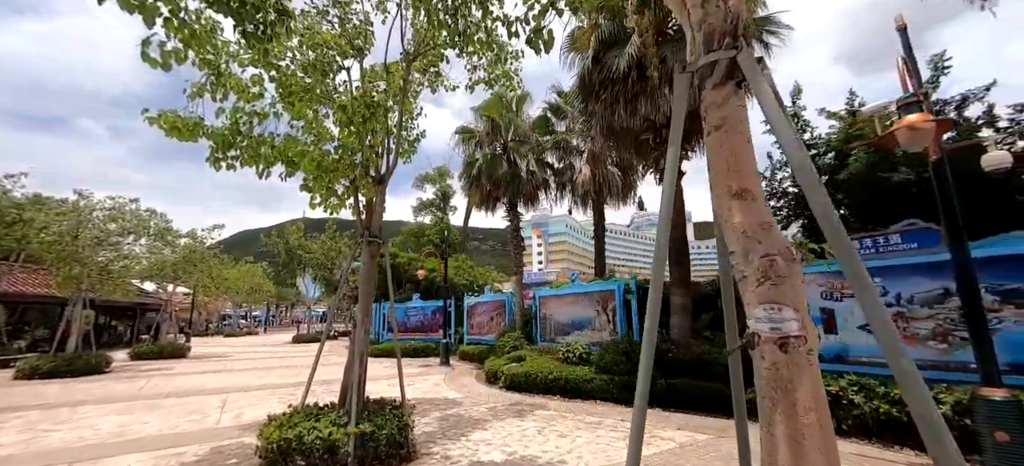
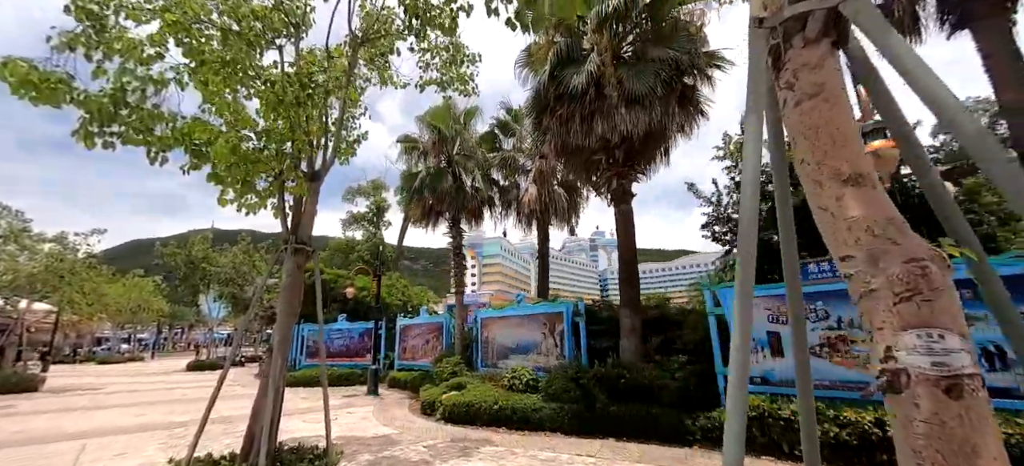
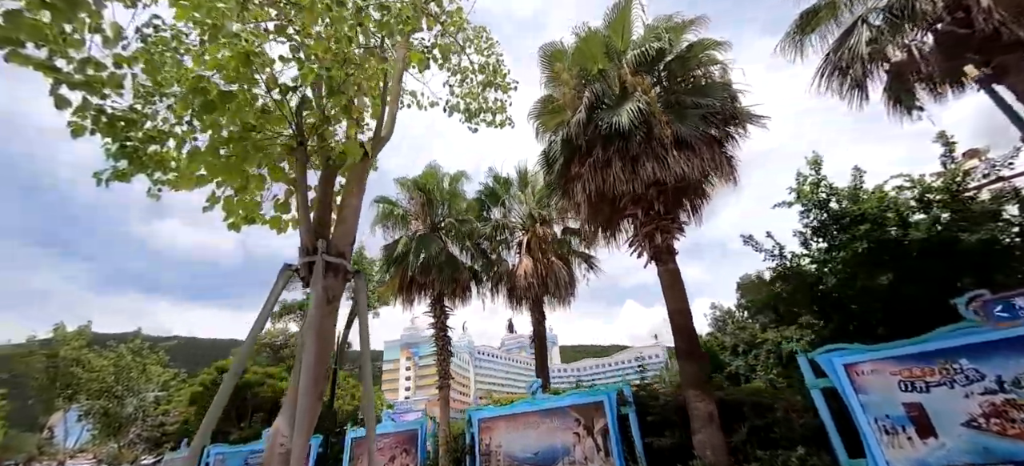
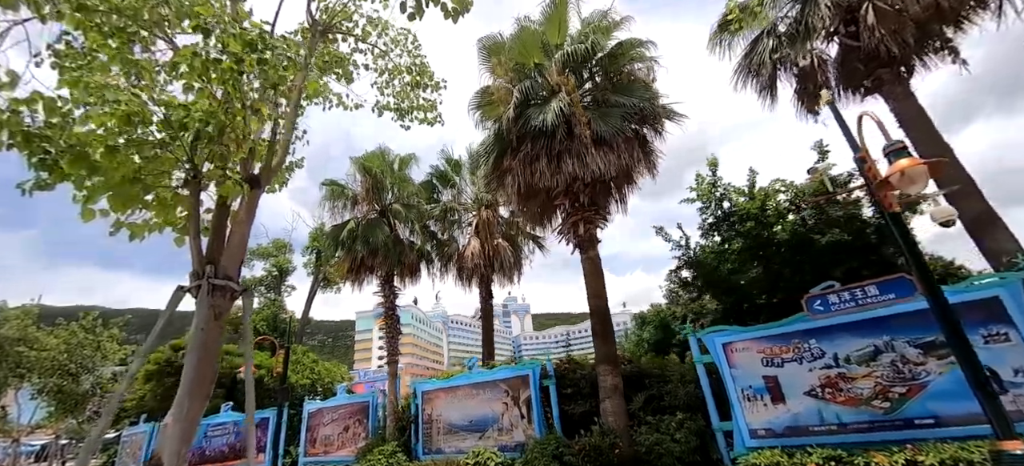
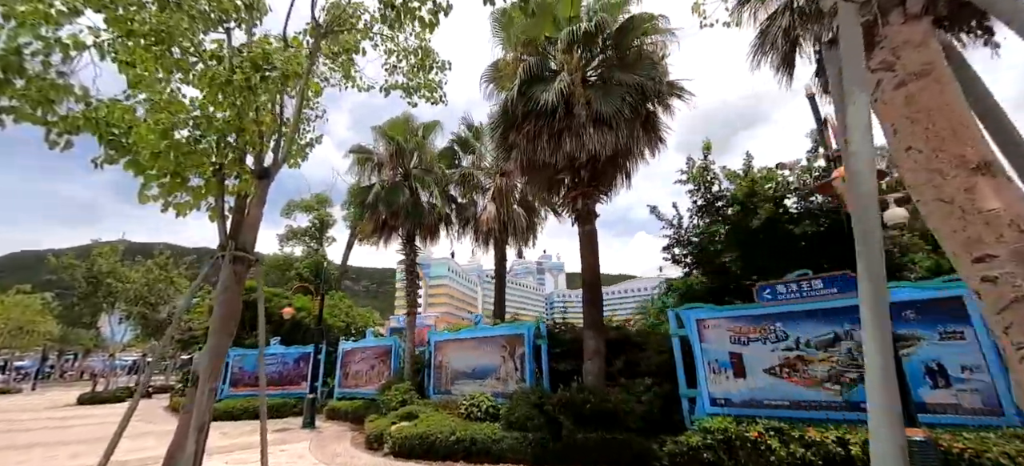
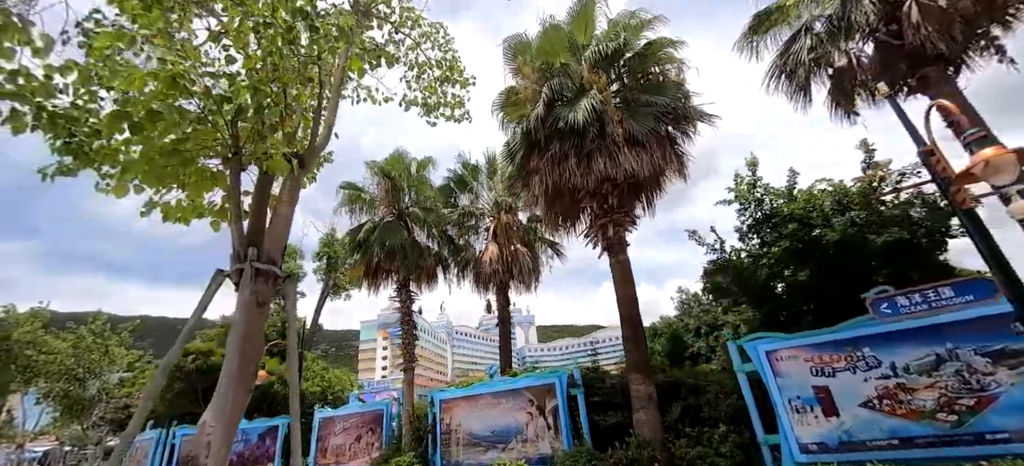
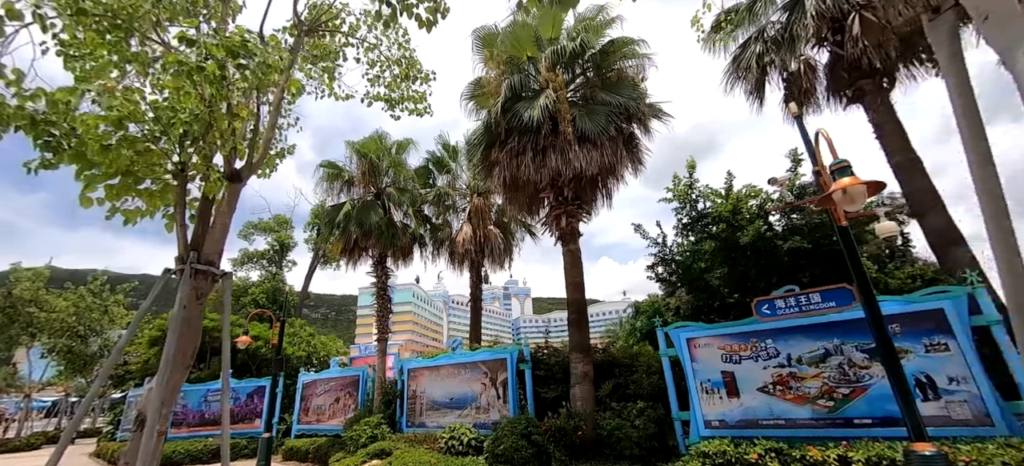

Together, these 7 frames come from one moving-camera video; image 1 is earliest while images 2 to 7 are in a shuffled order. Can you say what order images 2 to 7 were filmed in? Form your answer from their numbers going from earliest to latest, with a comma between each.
2, 5, 7, 4, 6, 3
